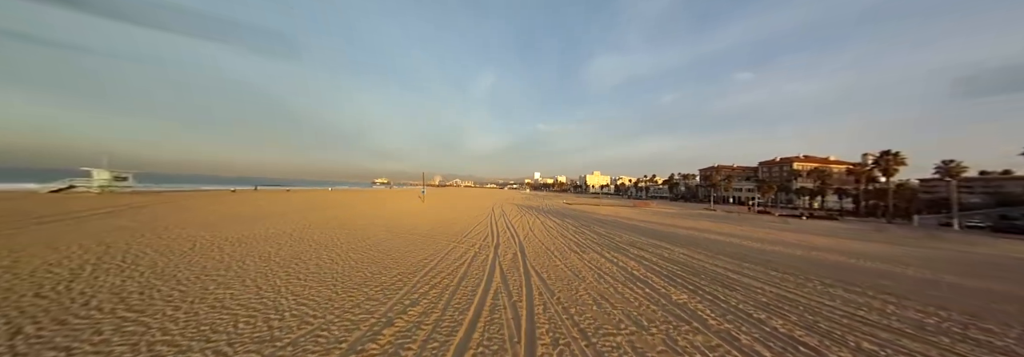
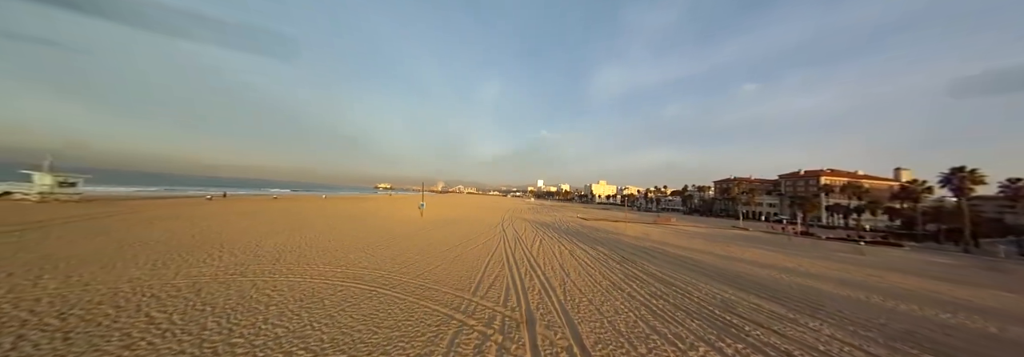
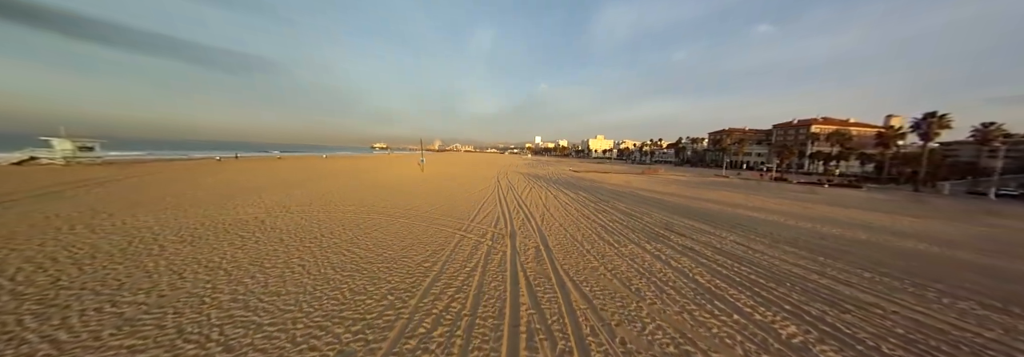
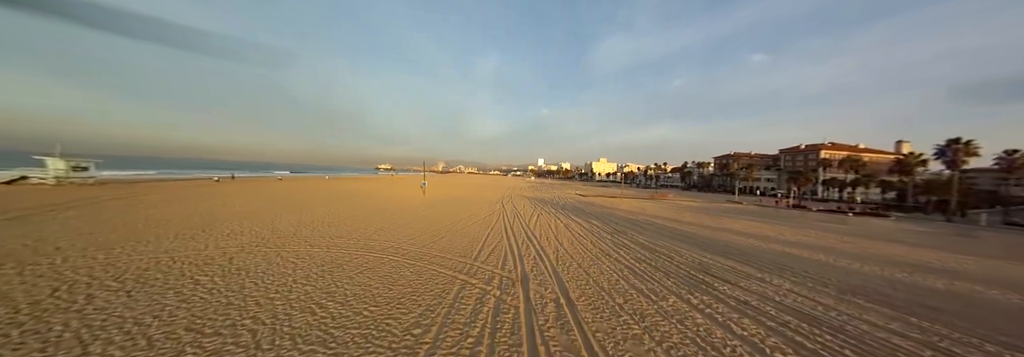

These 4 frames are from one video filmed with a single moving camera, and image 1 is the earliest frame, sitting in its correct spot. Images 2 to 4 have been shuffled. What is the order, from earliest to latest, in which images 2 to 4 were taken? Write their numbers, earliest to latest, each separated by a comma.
3, 4, 2
